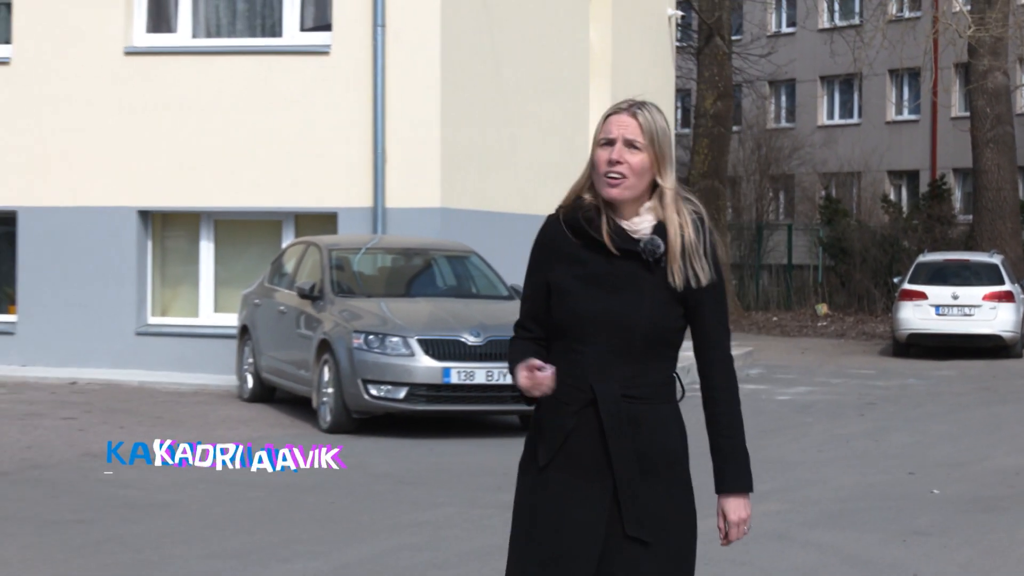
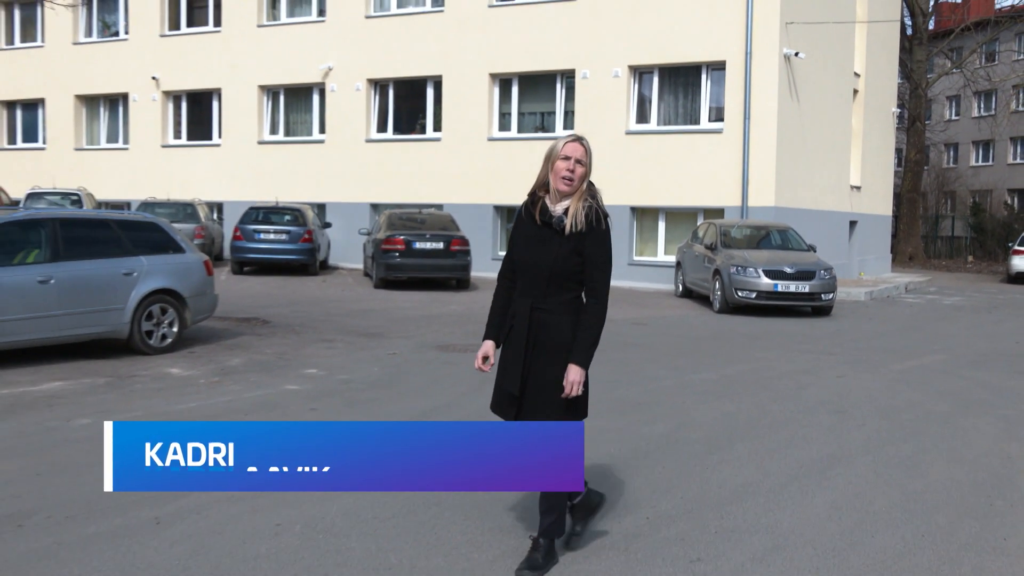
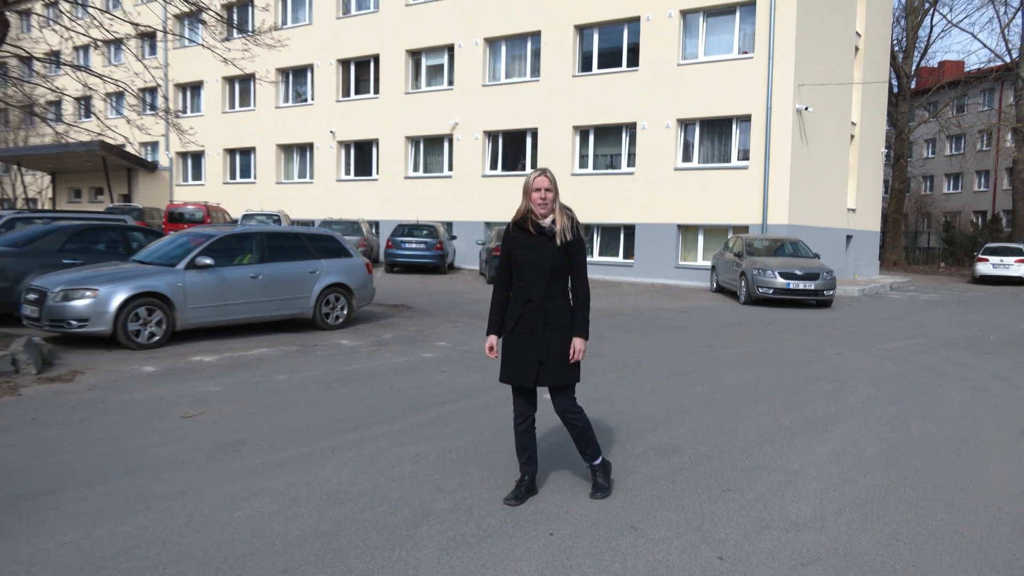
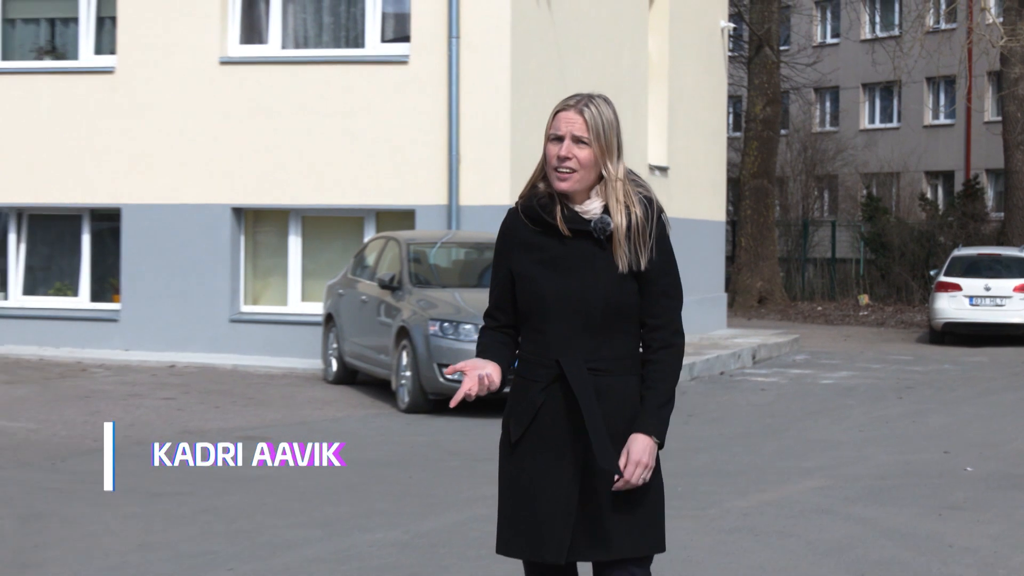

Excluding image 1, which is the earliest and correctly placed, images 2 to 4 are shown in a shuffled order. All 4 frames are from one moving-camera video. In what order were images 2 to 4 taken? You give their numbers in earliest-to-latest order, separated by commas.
4, 2, 3
